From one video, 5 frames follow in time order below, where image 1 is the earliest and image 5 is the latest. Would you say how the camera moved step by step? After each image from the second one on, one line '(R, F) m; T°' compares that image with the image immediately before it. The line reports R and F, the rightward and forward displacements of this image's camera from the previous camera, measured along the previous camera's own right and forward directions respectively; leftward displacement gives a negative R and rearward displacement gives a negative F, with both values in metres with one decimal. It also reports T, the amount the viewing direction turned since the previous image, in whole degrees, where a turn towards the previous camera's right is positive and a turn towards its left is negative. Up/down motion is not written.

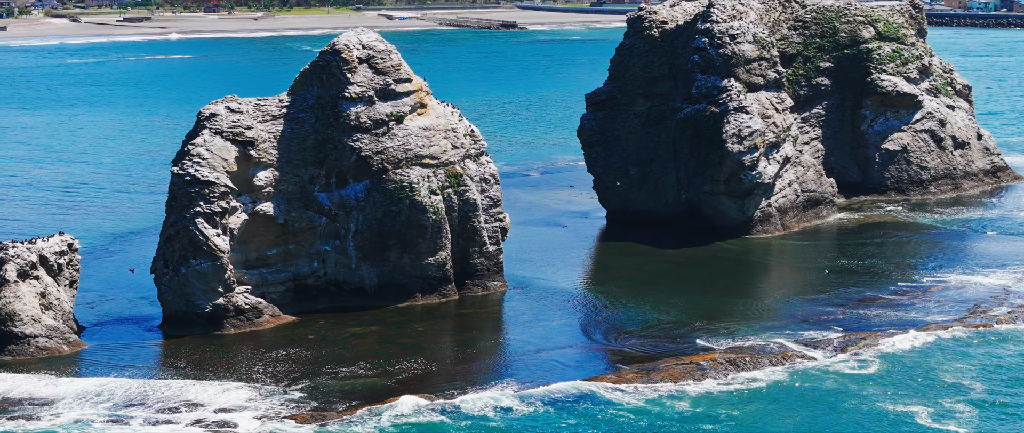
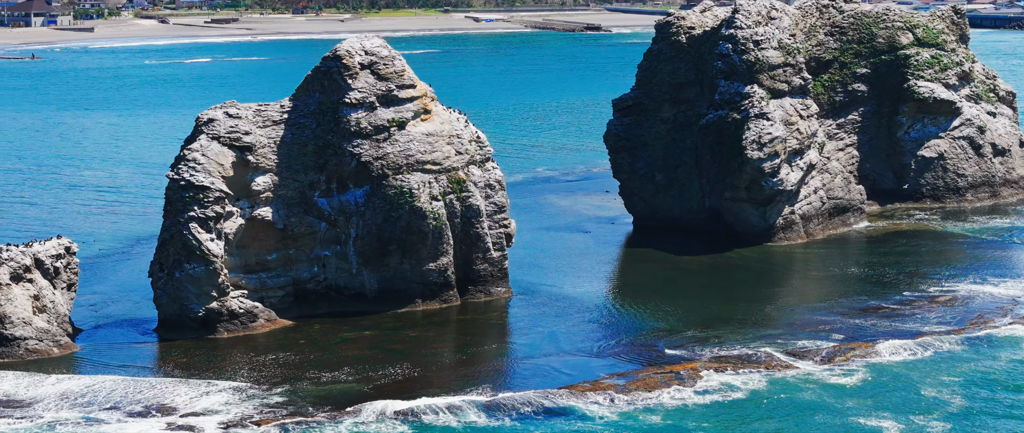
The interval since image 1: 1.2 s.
(+1.3, +0.1) m; -3°
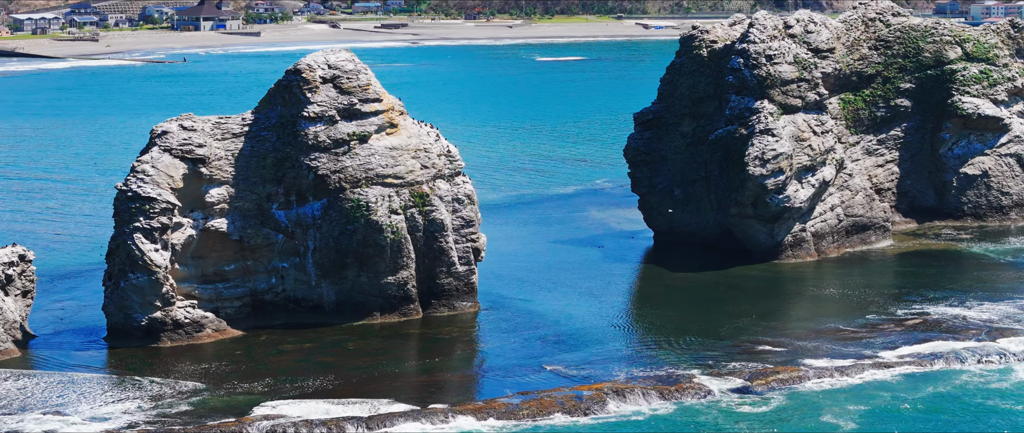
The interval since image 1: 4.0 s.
(+3.2, +0.2) m; -4°
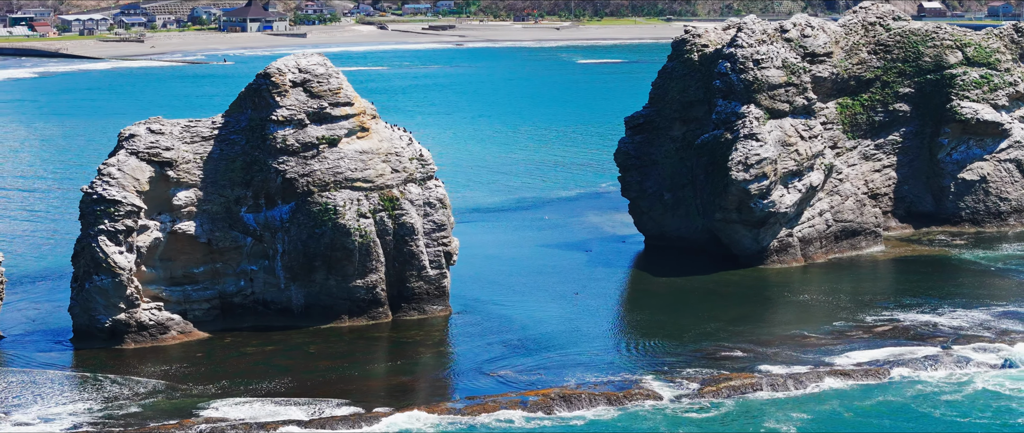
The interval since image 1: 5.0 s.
(+1.2, 0.0) m; -1°
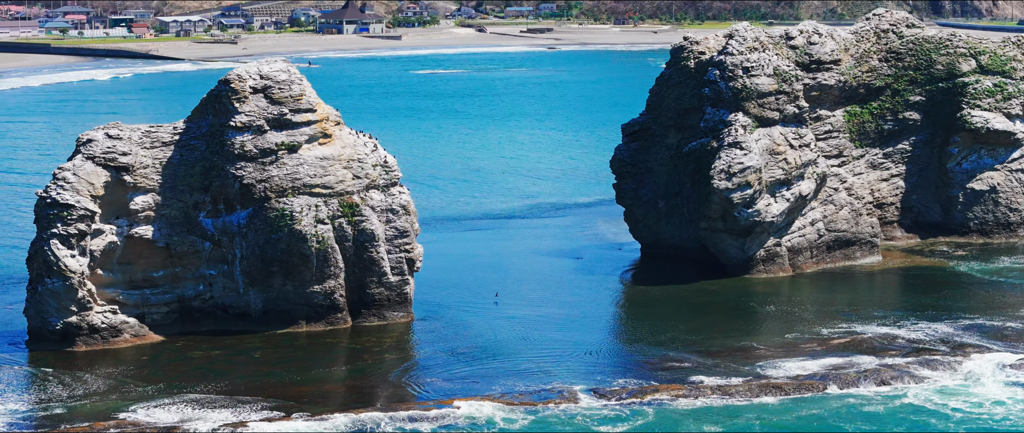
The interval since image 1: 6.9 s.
(+2.1, 0.0) m; -2°
